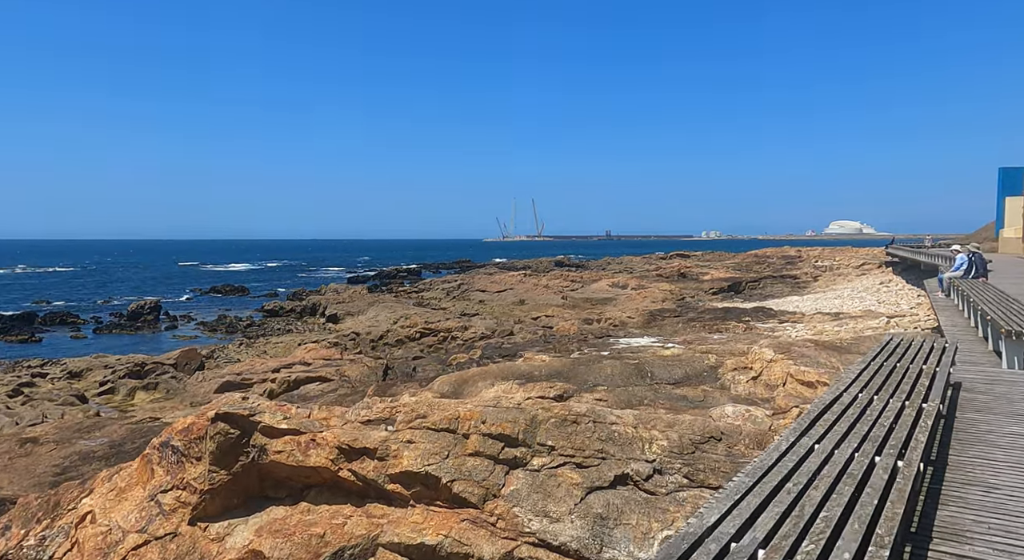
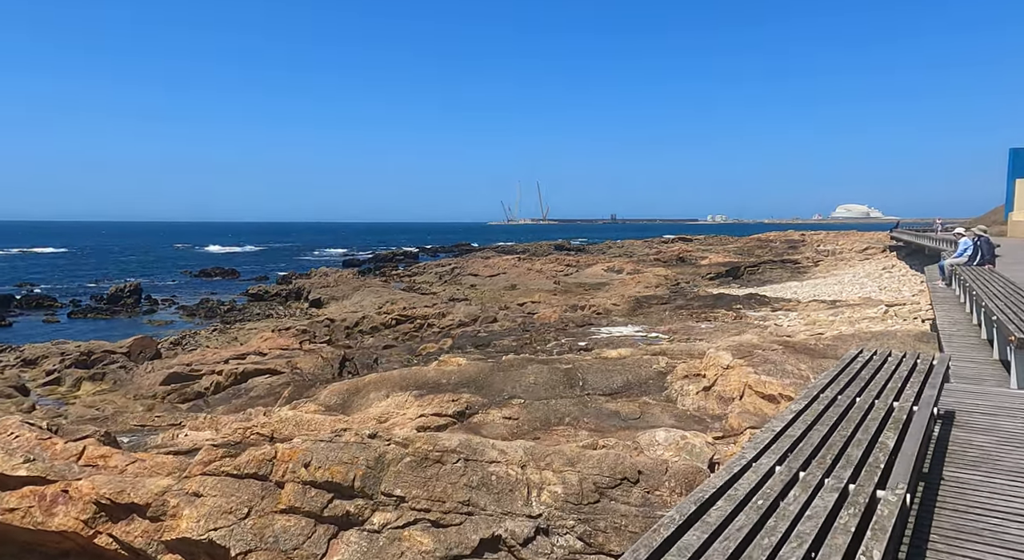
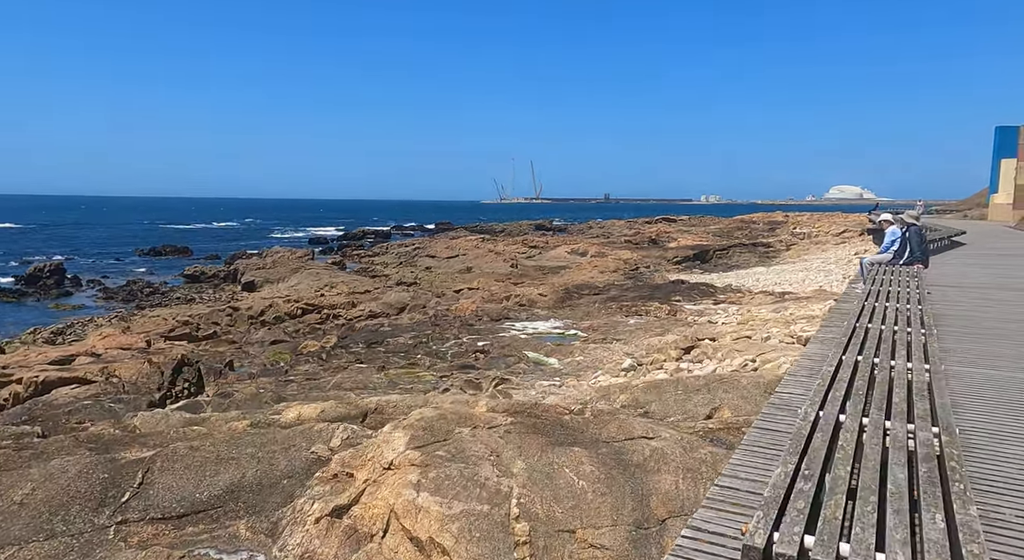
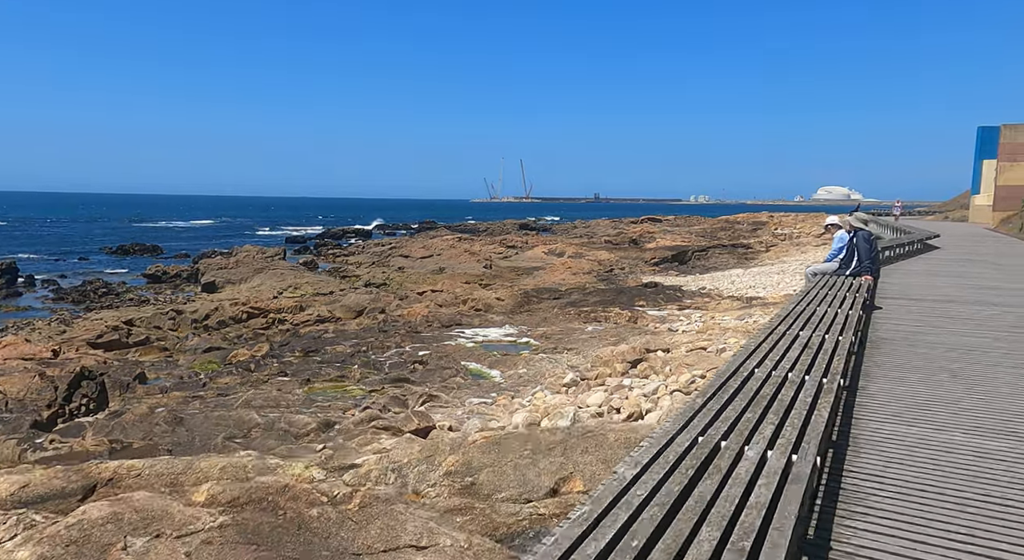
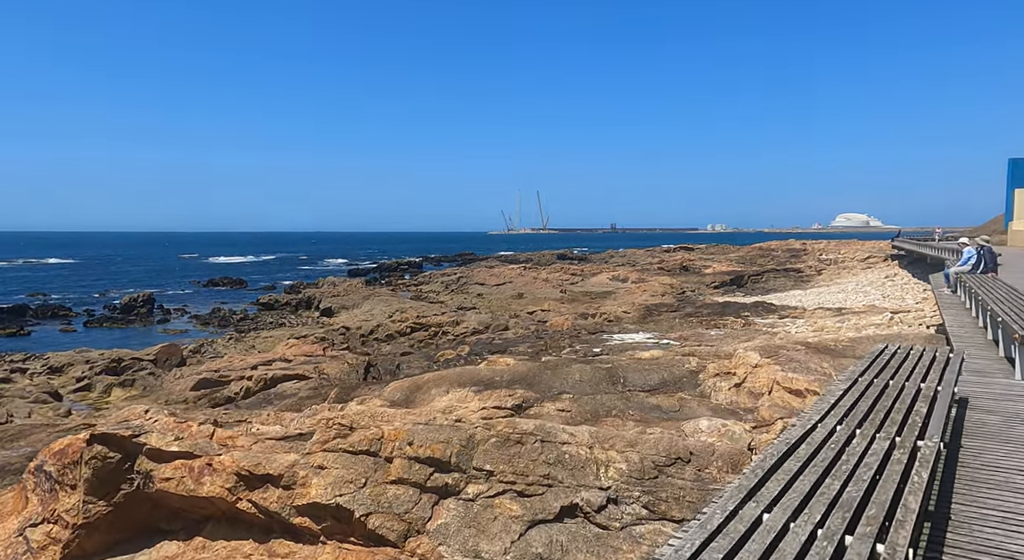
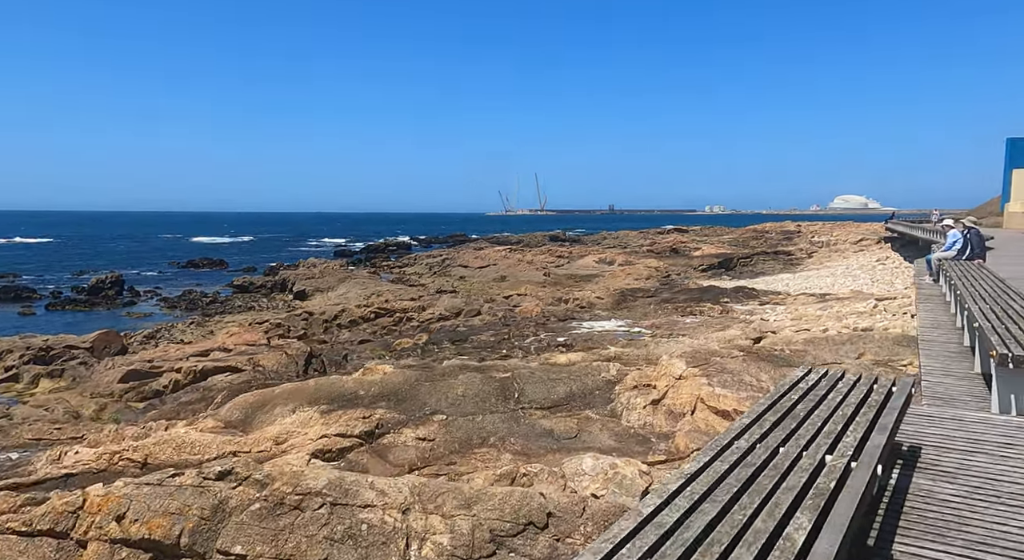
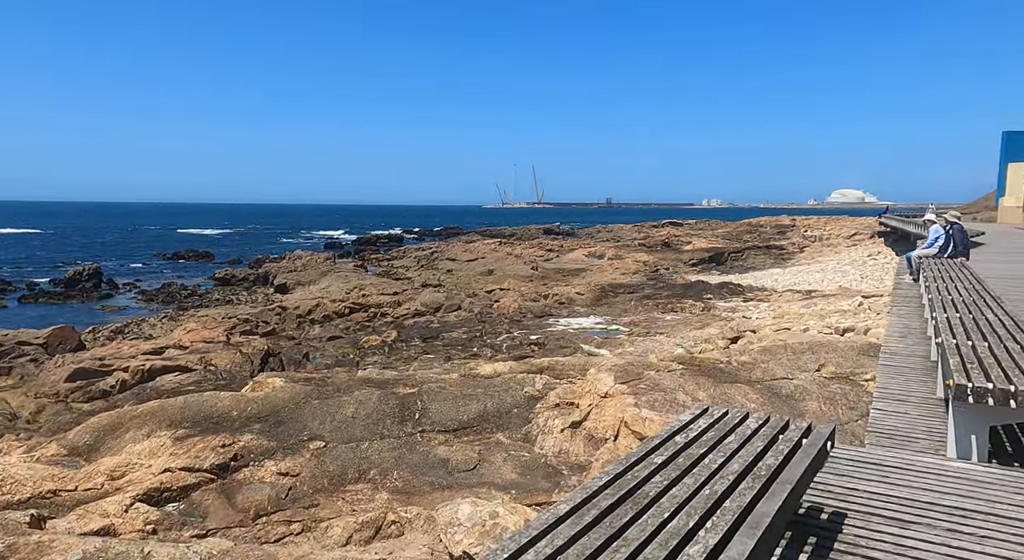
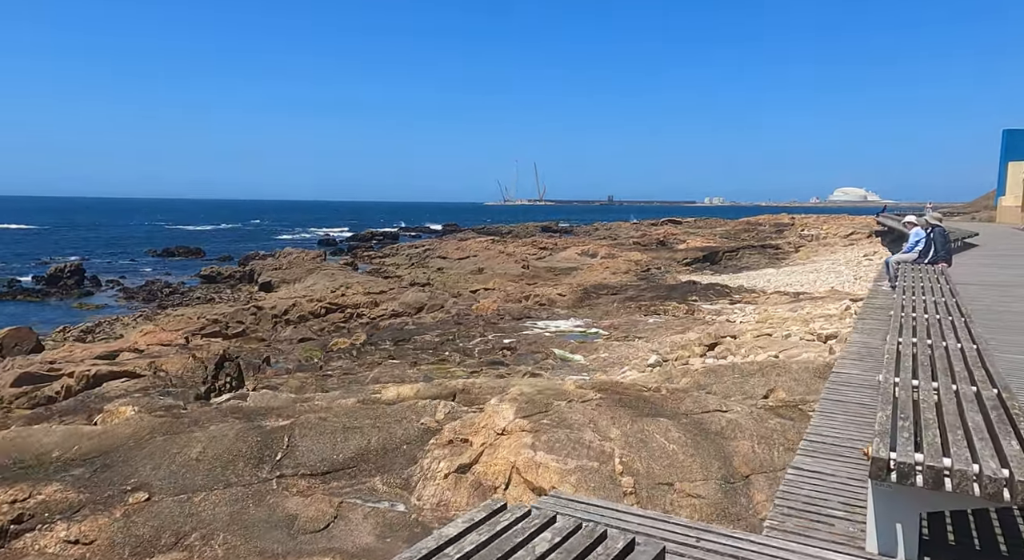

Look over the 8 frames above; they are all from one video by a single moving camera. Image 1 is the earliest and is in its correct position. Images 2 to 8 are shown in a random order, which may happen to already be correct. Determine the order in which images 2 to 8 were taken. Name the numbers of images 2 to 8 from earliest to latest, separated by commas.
5, 2, 6, 7, 8, 3, 4
